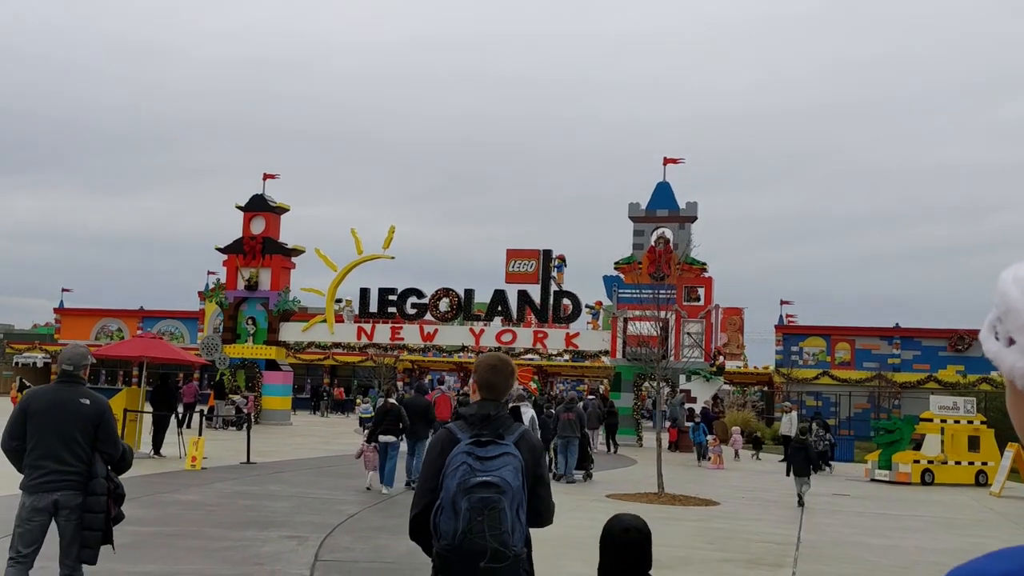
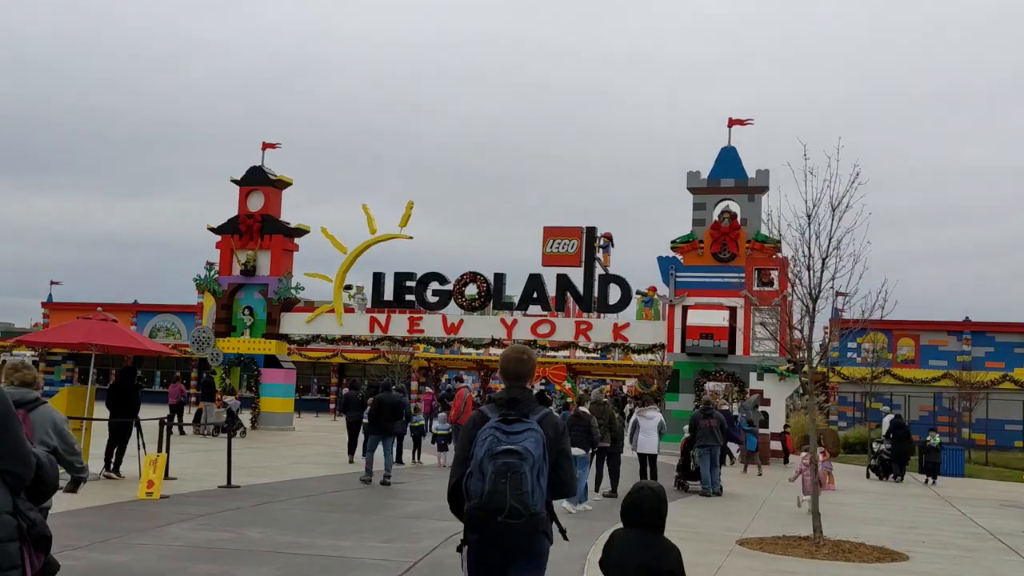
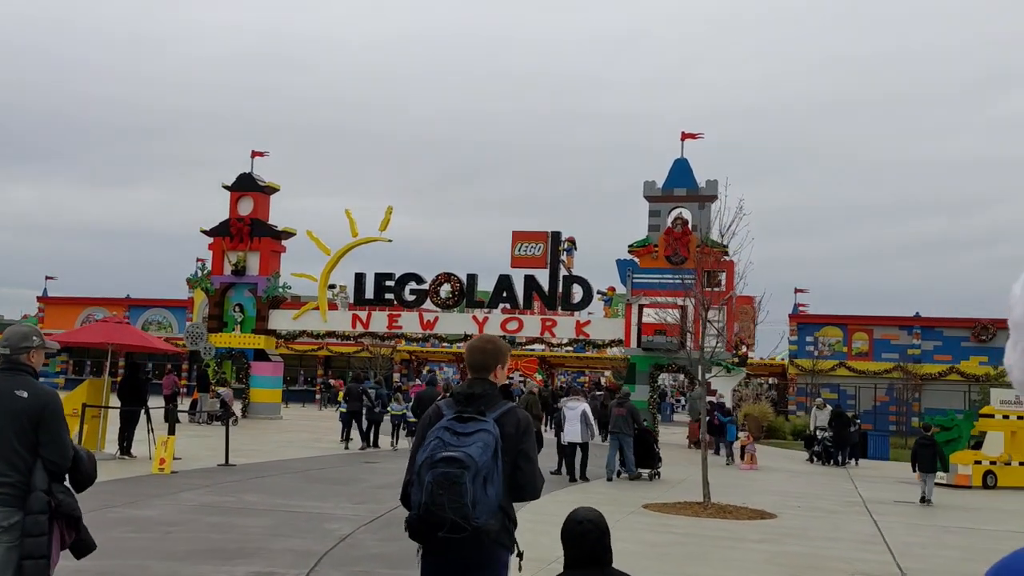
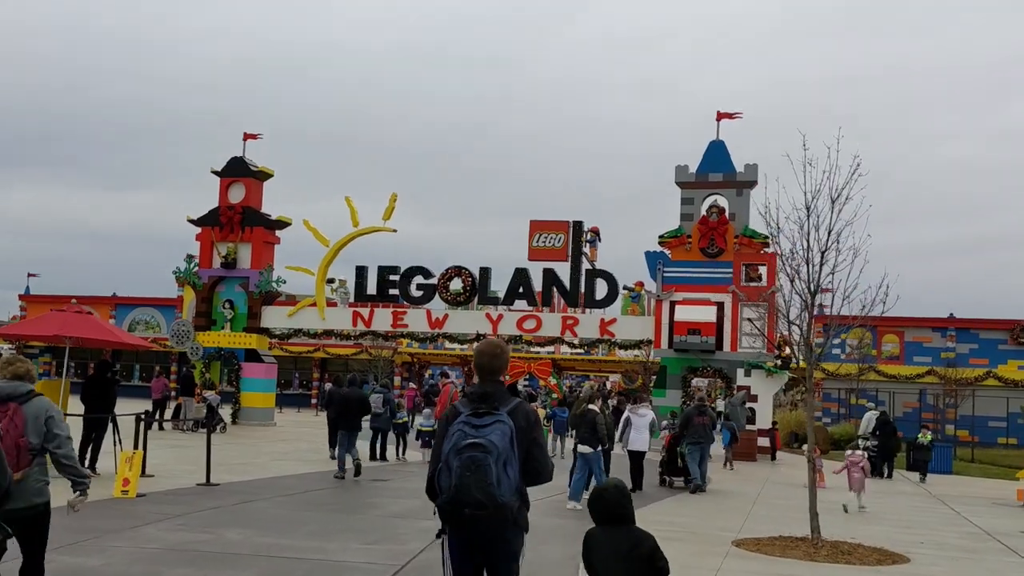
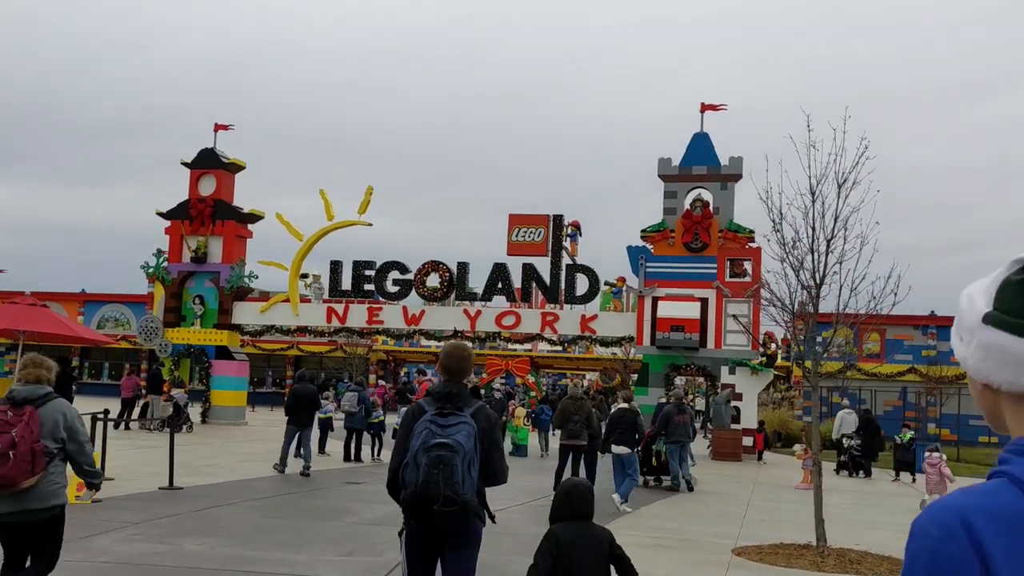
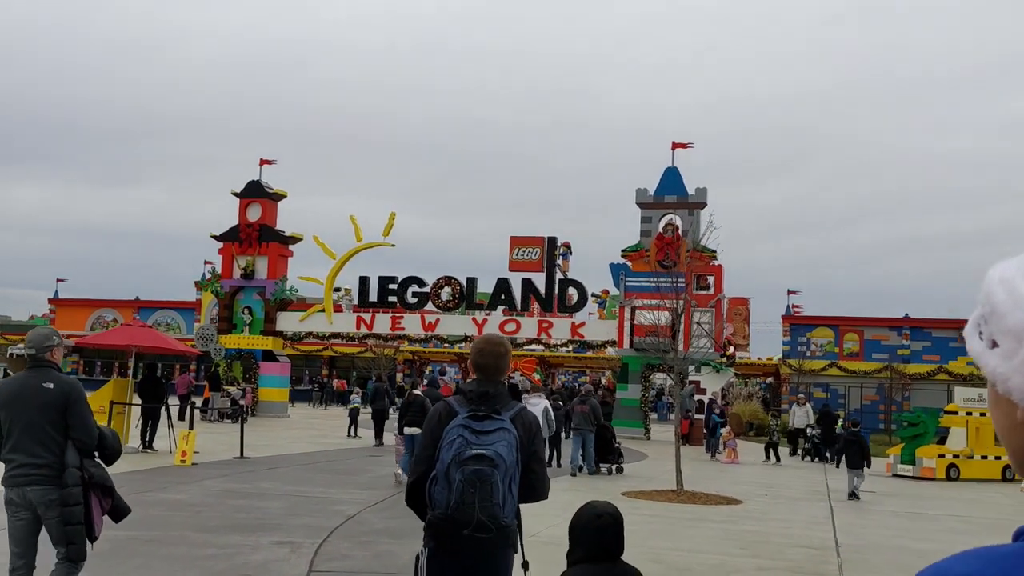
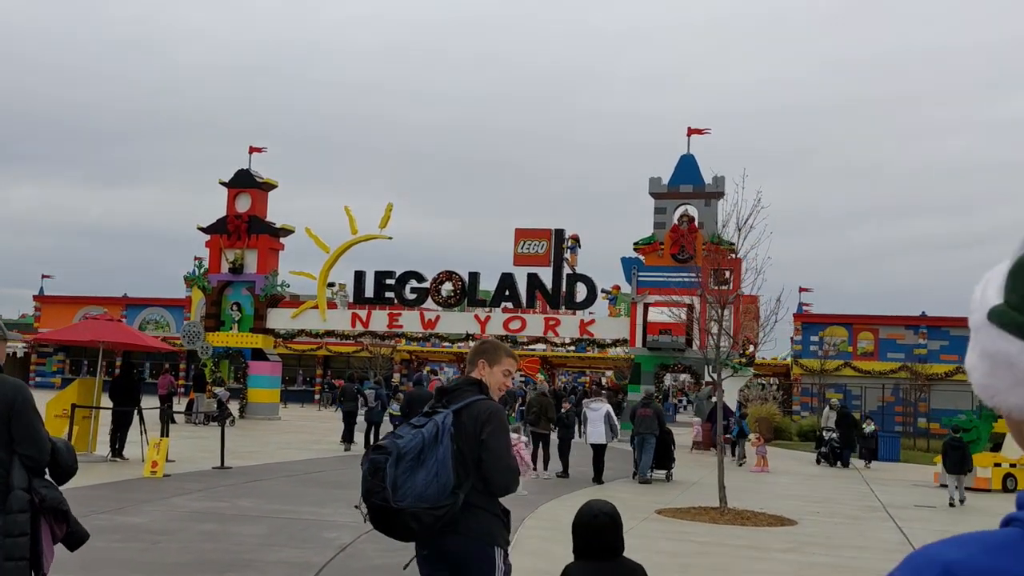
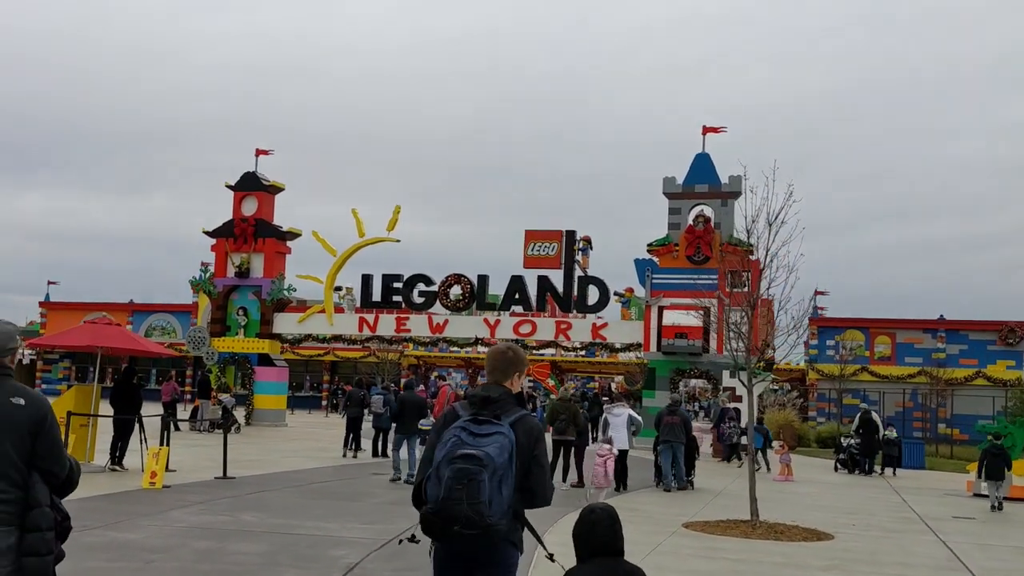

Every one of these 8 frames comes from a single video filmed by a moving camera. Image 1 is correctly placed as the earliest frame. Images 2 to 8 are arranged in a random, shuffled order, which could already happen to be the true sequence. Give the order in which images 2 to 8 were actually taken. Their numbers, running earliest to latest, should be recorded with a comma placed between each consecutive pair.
6, 3, 7, 8, 2, 4, 5
